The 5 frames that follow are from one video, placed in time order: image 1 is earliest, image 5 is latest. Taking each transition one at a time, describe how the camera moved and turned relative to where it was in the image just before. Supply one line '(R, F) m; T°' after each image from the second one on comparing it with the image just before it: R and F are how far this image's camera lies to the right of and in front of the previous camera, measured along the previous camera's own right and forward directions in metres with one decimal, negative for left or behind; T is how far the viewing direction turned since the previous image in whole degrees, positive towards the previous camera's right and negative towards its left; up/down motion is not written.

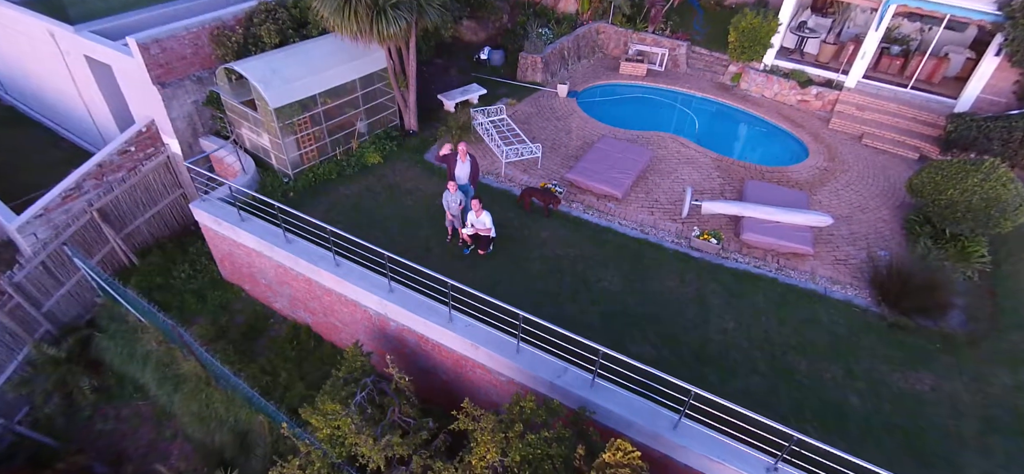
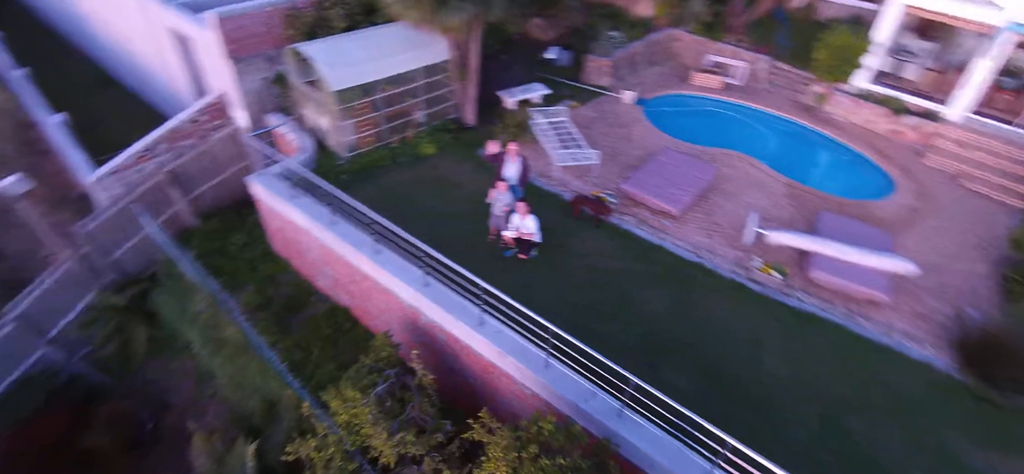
(+0.1, +0.3) m; -6°
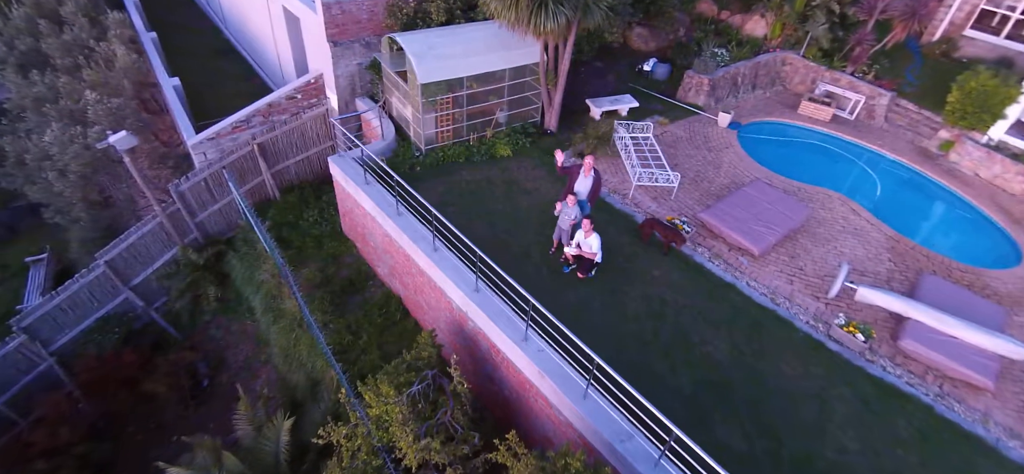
(0.0, +0.3) m; -8°
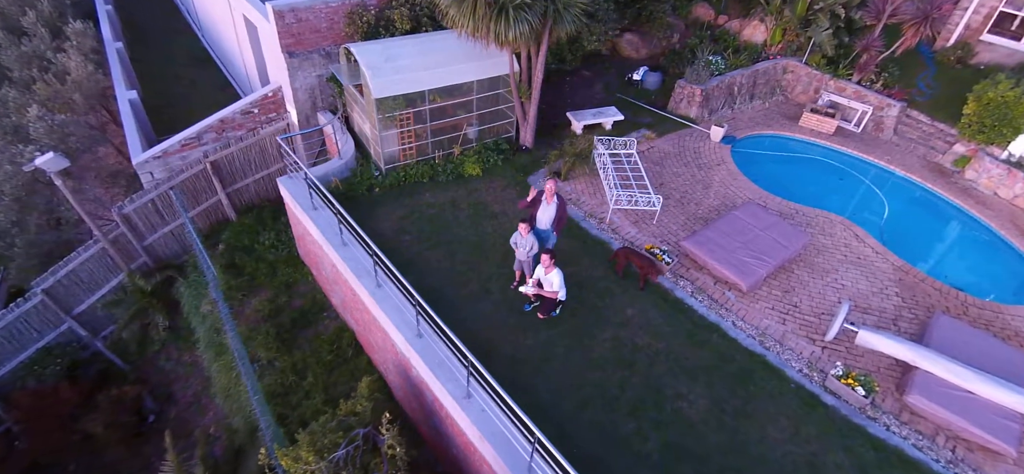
(+0.9, +0.9) m; -1°
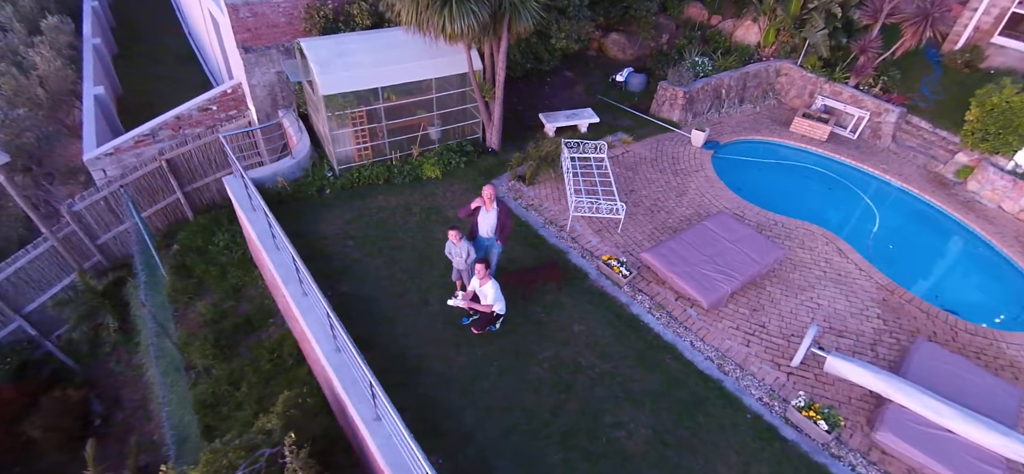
(+1.1, +0.6) m; -2°
